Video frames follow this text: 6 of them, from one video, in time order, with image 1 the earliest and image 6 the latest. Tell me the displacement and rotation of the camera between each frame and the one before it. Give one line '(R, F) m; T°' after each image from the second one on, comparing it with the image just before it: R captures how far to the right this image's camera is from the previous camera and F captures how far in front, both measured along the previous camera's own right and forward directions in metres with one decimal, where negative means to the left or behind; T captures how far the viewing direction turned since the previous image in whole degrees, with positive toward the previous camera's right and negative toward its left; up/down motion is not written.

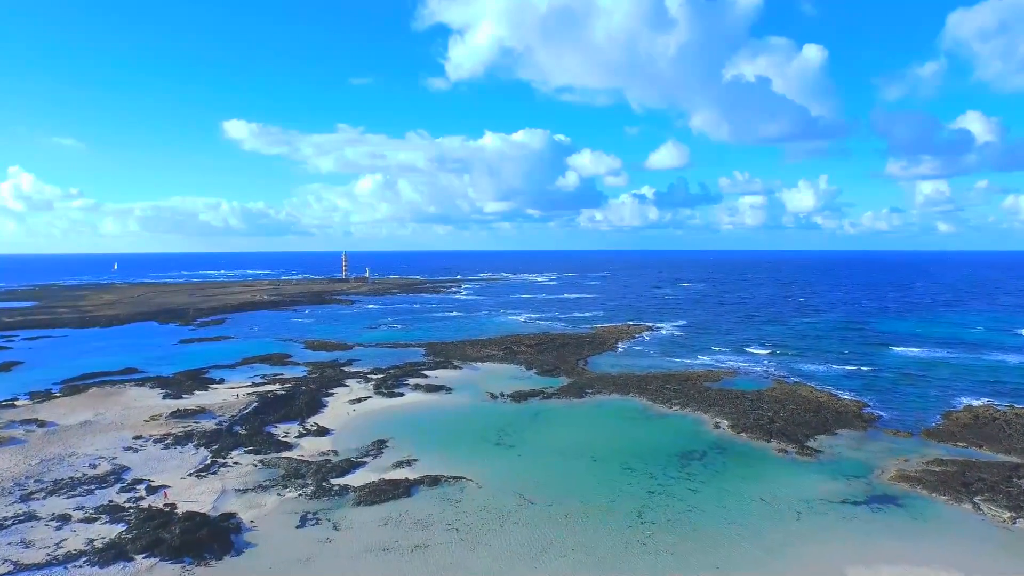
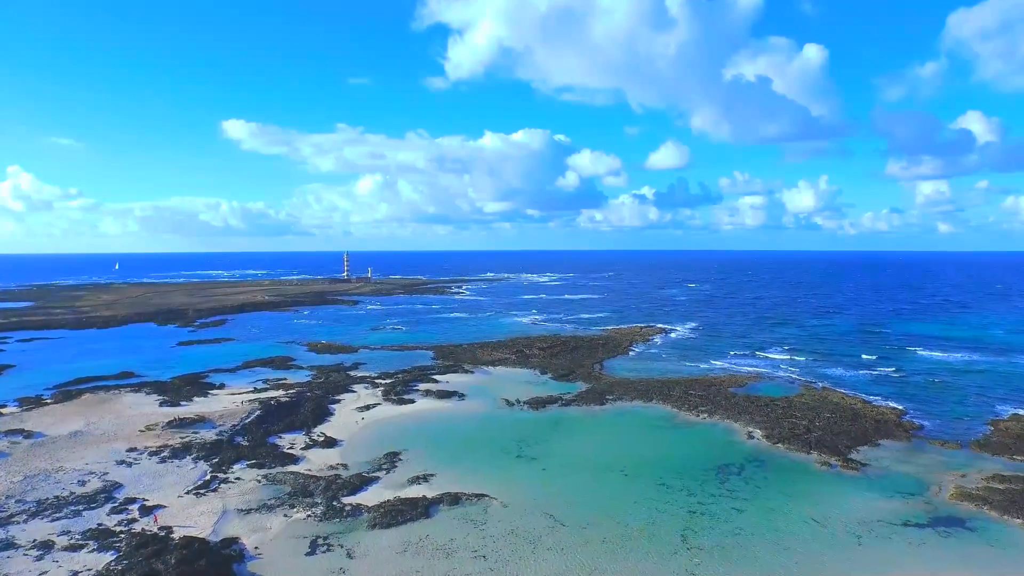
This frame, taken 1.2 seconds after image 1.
(-1.0, +1.7) m; 0°
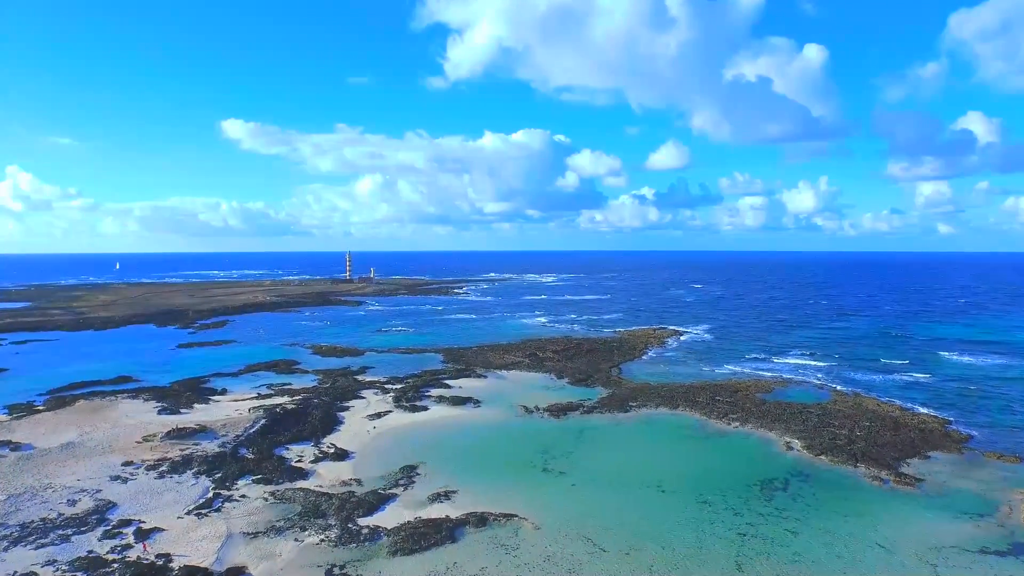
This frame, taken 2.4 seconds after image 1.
(-1.0, +1.6) m; 0°
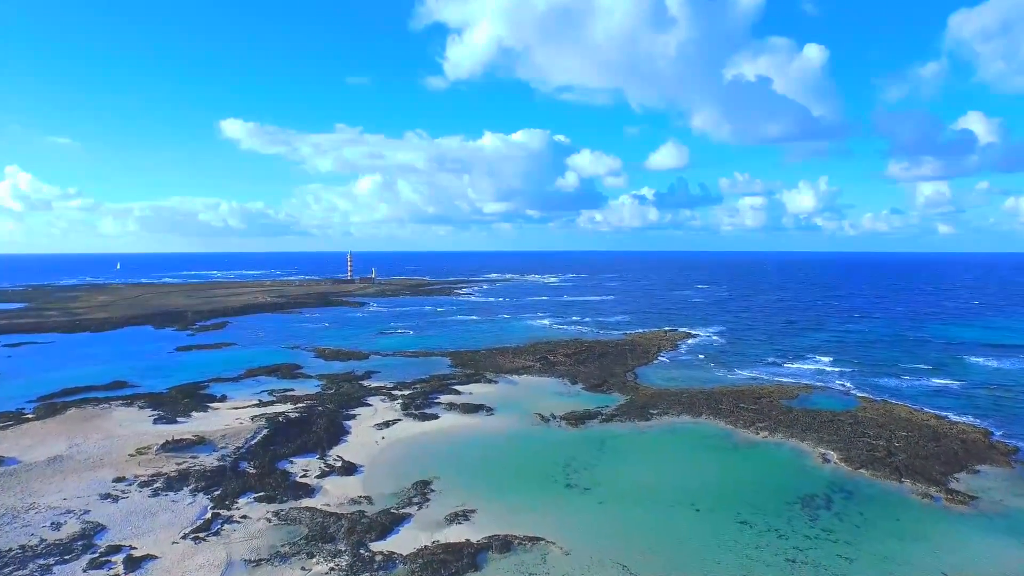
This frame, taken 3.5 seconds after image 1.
(-0.8, +1.4) m; 0°
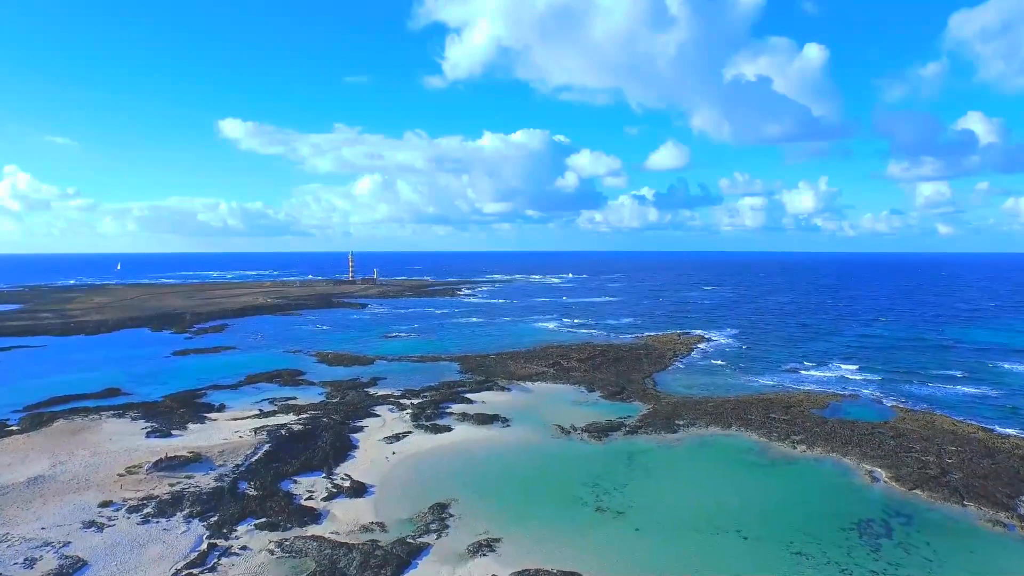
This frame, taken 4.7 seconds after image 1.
(-0.9, +1.7) m; 0°
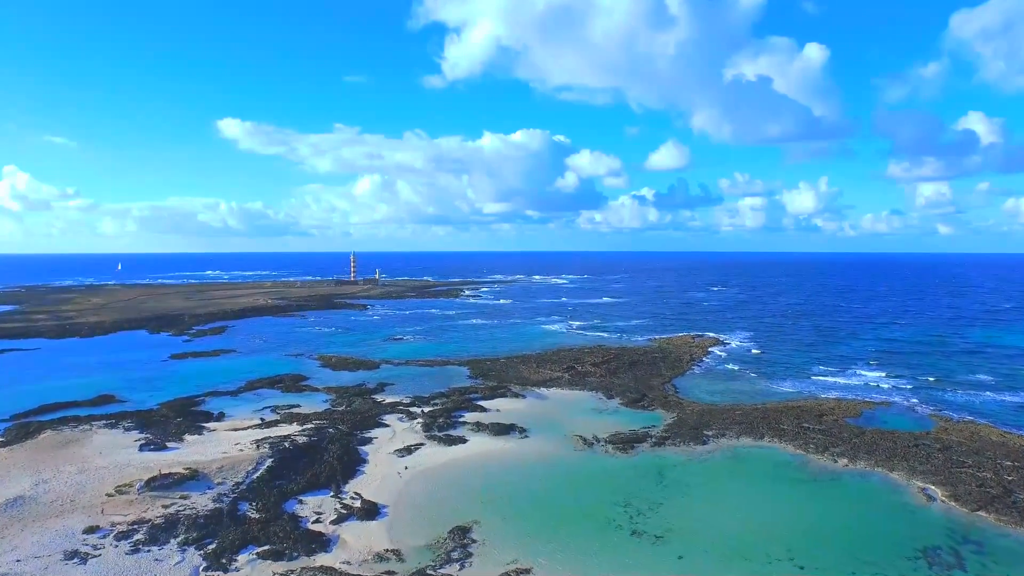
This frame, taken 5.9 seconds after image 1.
(-0.9, +1.6) m; 0°
